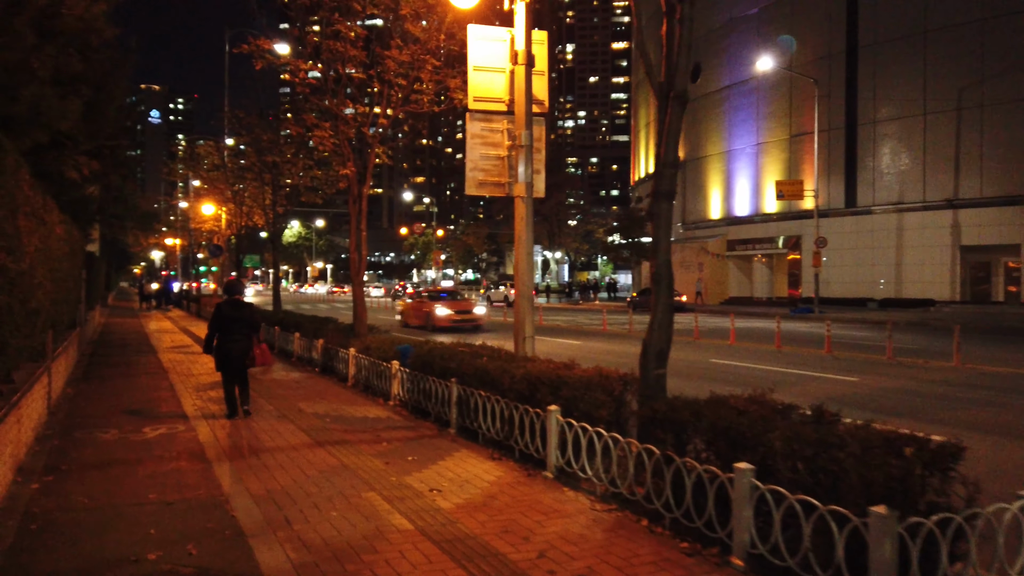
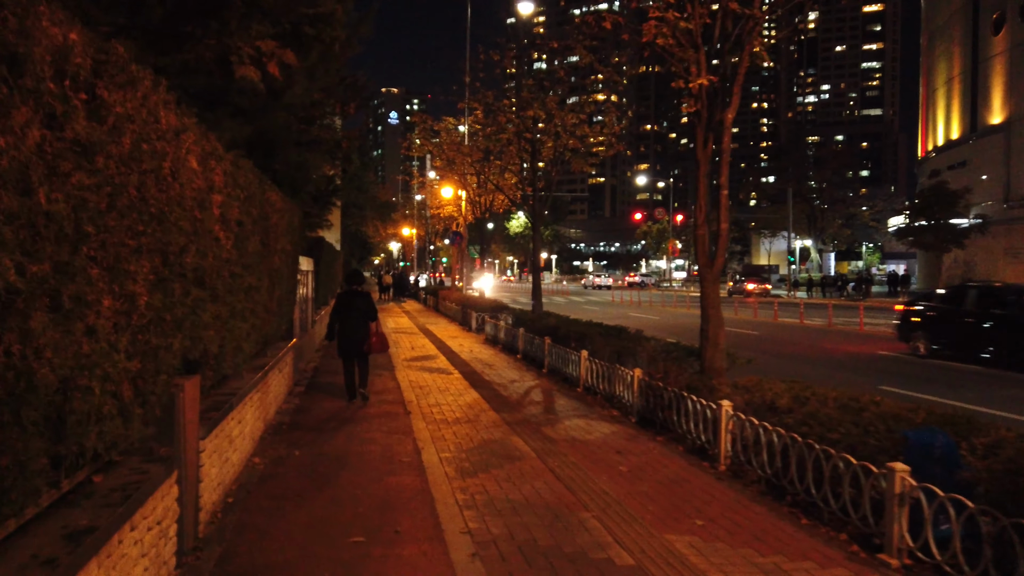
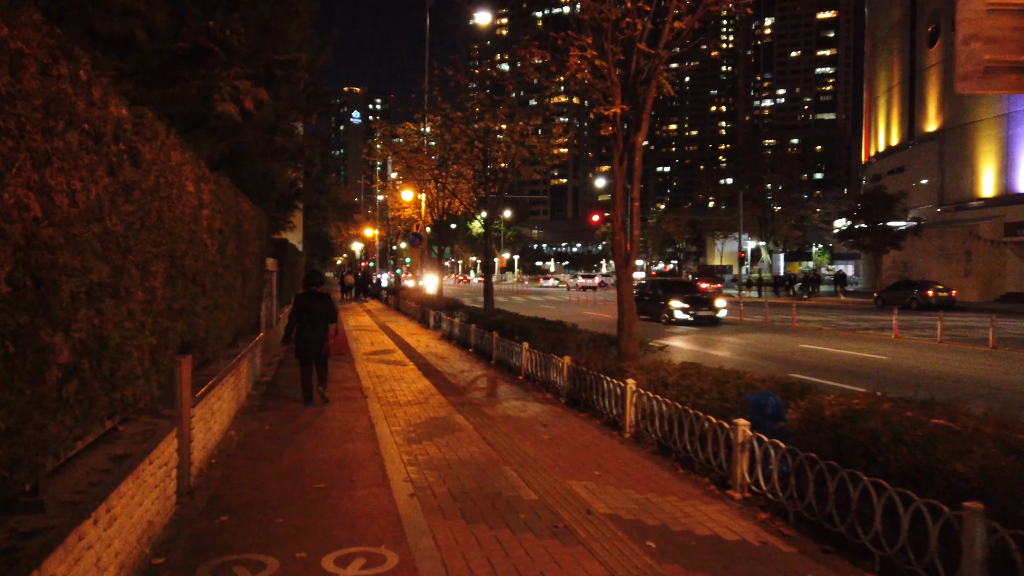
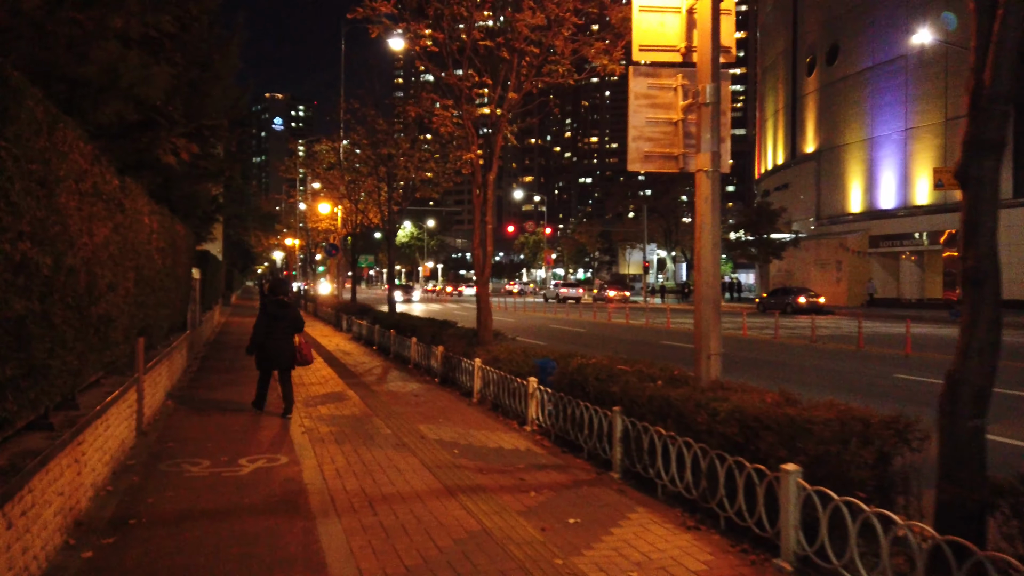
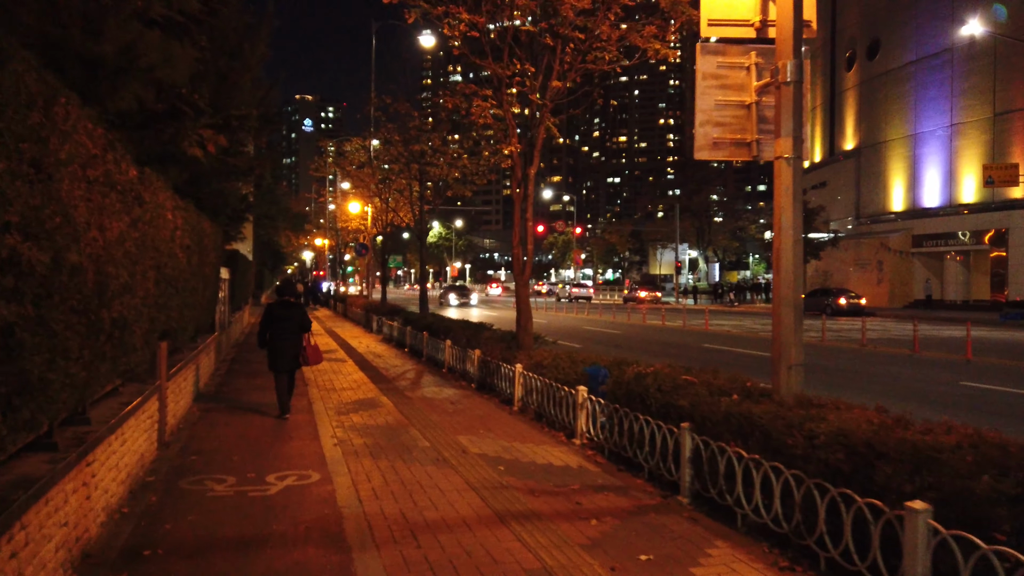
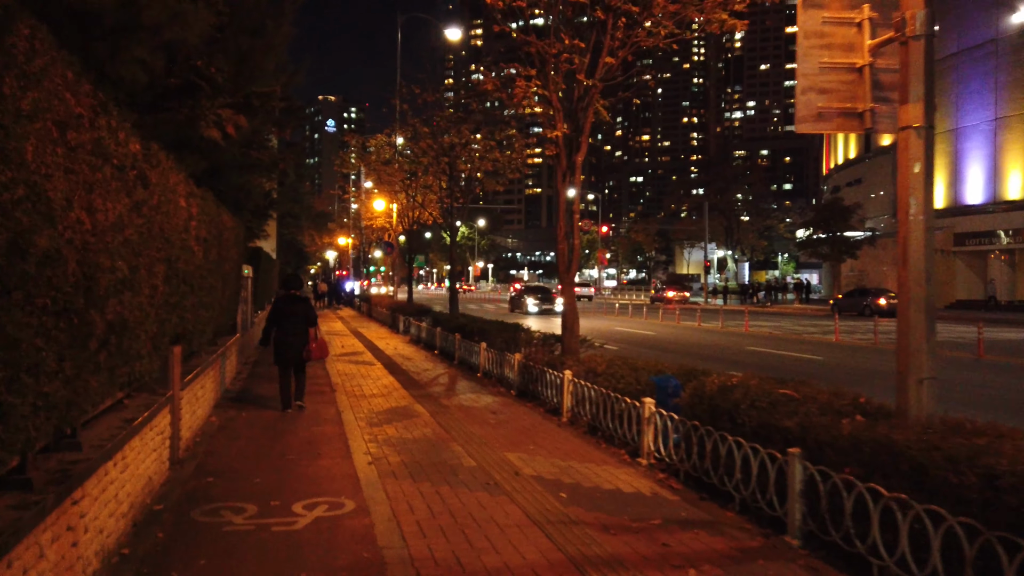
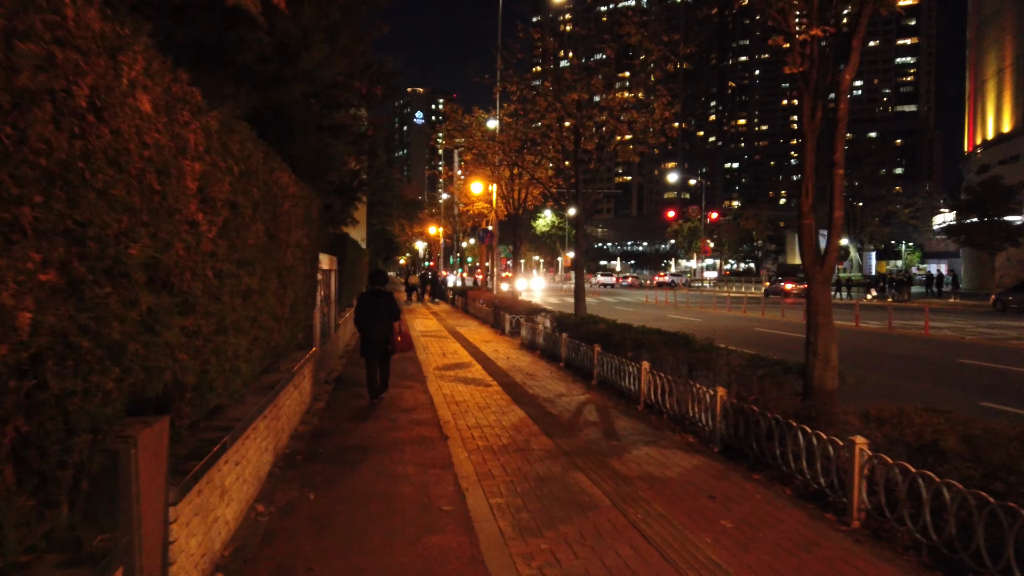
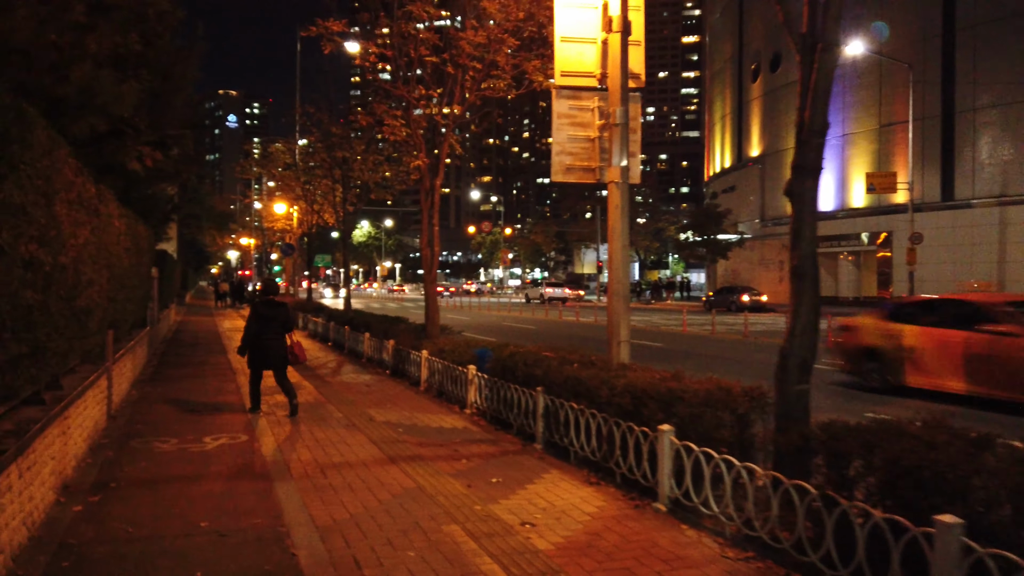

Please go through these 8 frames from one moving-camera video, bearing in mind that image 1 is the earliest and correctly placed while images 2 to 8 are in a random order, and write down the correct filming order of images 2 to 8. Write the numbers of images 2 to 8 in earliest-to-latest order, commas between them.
8, 4, 5, 6, 3, 2, 7
